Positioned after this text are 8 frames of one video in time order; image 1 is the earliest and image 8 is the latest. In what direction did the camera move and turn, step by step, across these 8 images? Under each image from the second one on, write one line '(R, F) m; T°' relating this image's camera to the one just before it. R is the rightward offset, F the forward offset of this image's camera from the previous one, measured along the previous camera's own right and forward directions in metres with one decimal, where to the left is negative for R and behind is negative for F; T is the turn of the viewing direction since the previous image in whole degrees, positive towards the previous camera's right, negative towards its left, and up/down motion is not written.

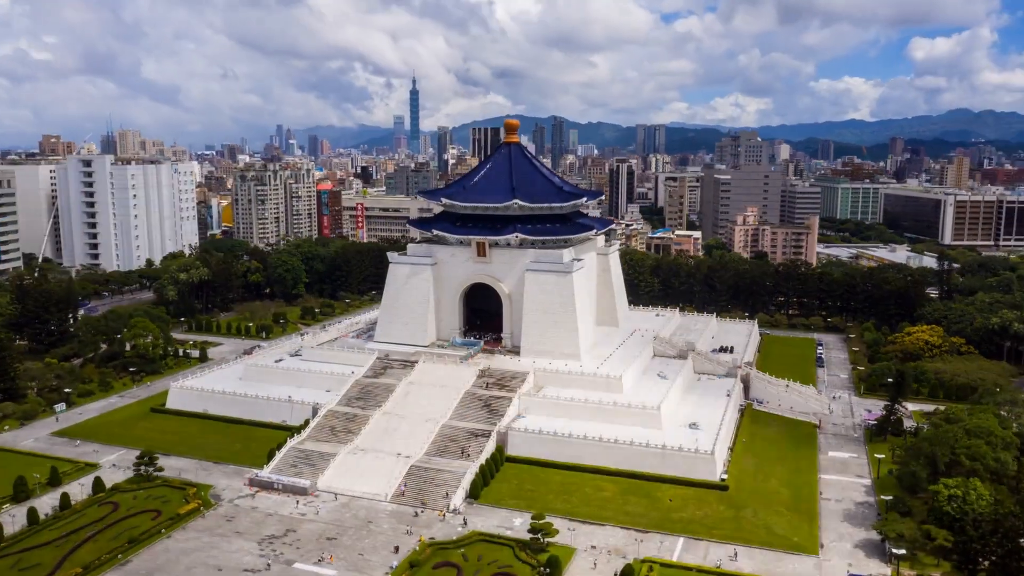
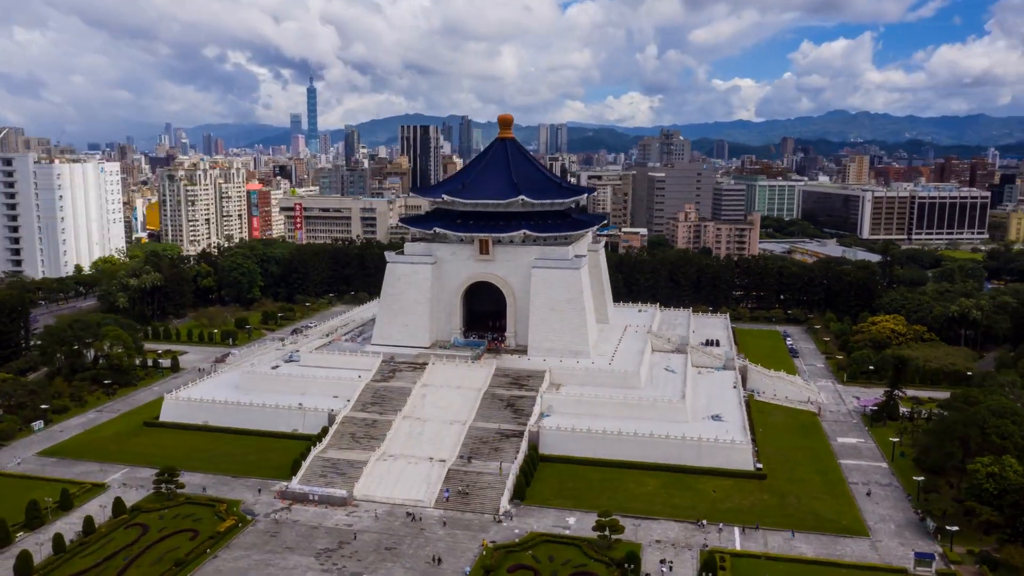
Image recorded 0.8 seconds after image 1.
(-4.5, +0.5) m; +7°
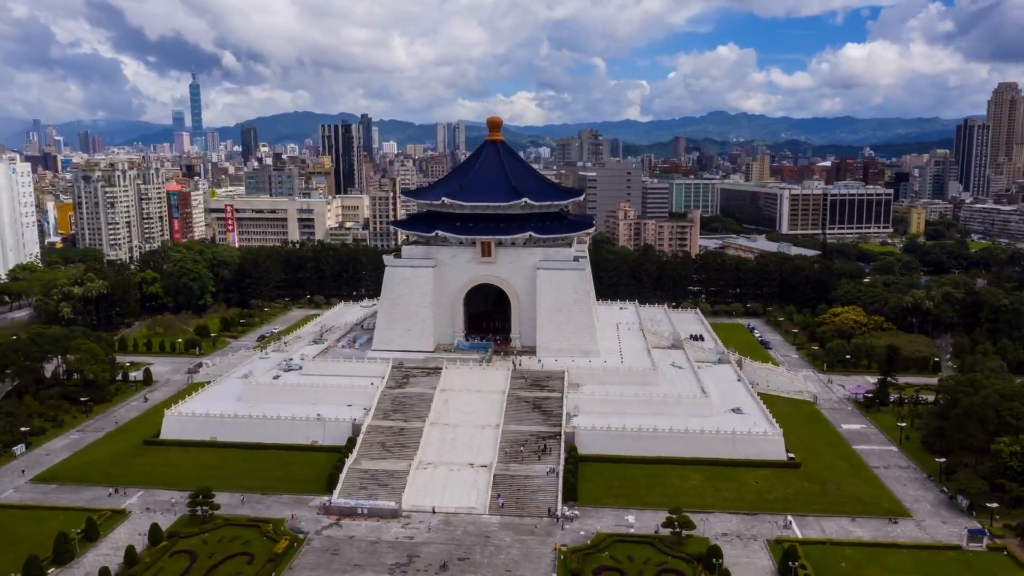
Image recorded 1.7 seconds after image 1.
(-4.8, +0.6) m; +8°
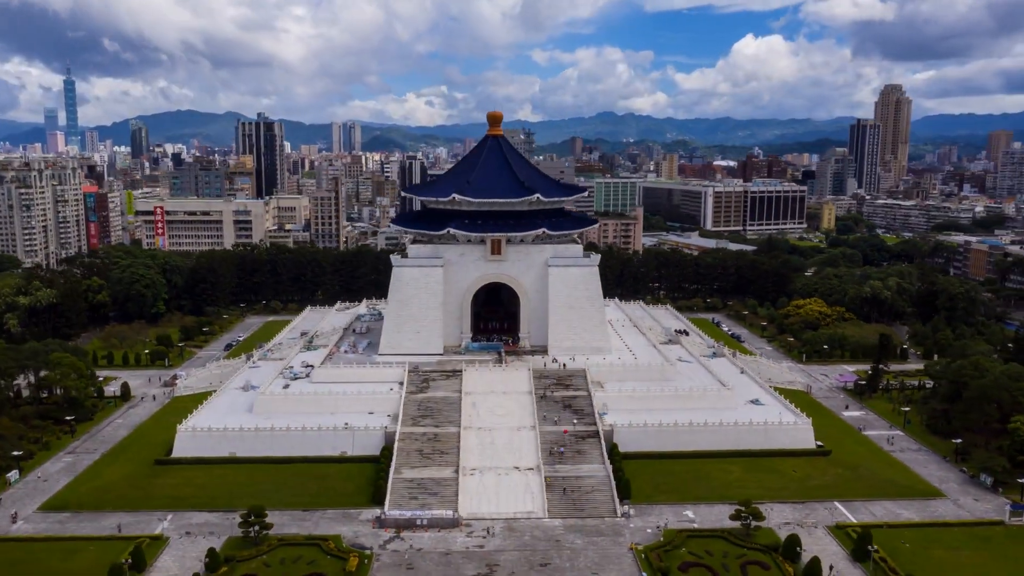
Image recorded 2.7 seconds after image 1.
(-4.8, +0.7) m; +7°
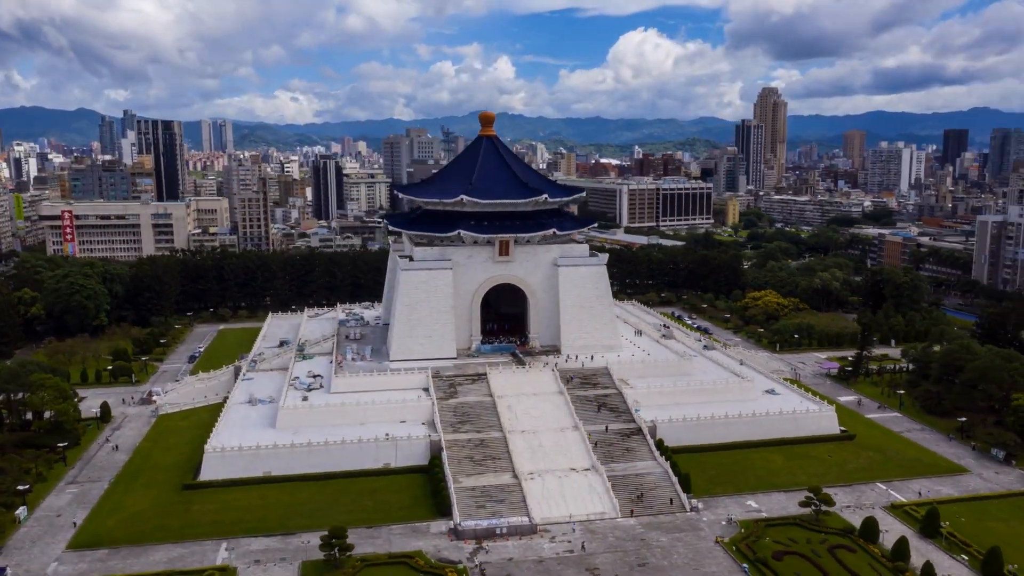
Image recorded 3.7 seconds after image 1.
(-5.6, +0.9) m; +9°
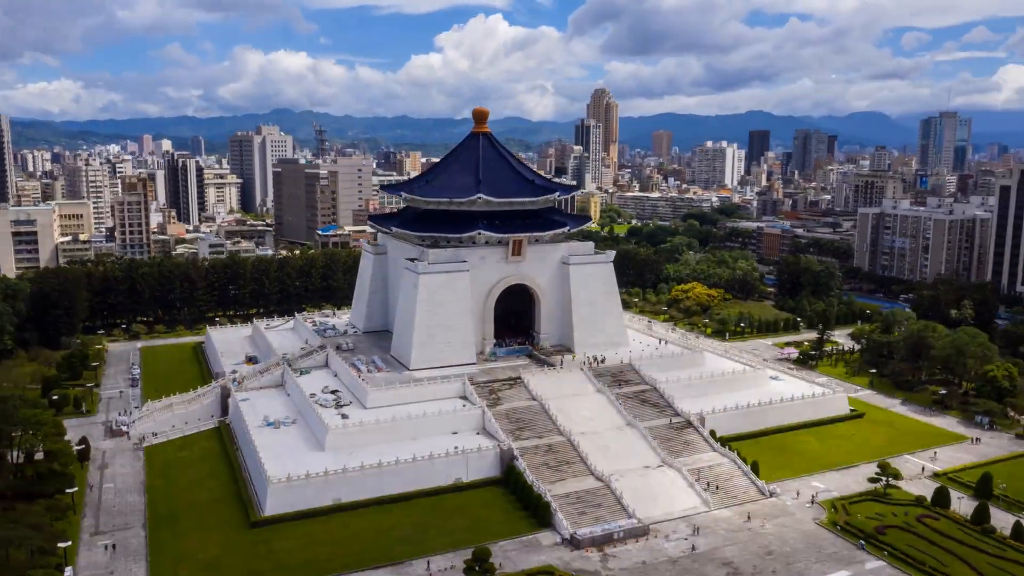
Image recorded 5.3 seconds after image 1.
(-8.0, +1.7) m; +13°
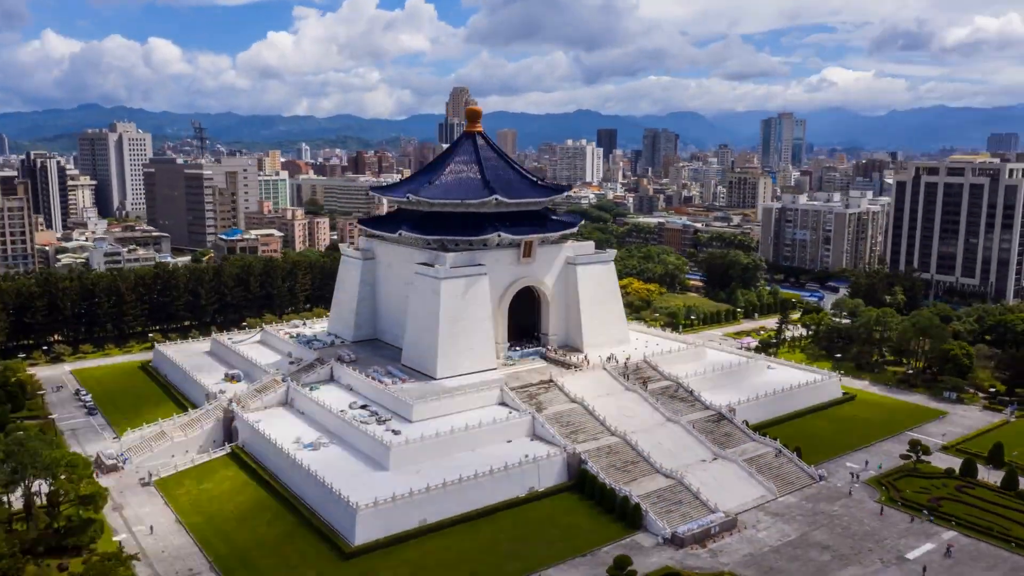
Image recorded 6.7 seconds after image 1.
(-6.9, +1.3) m; +11°
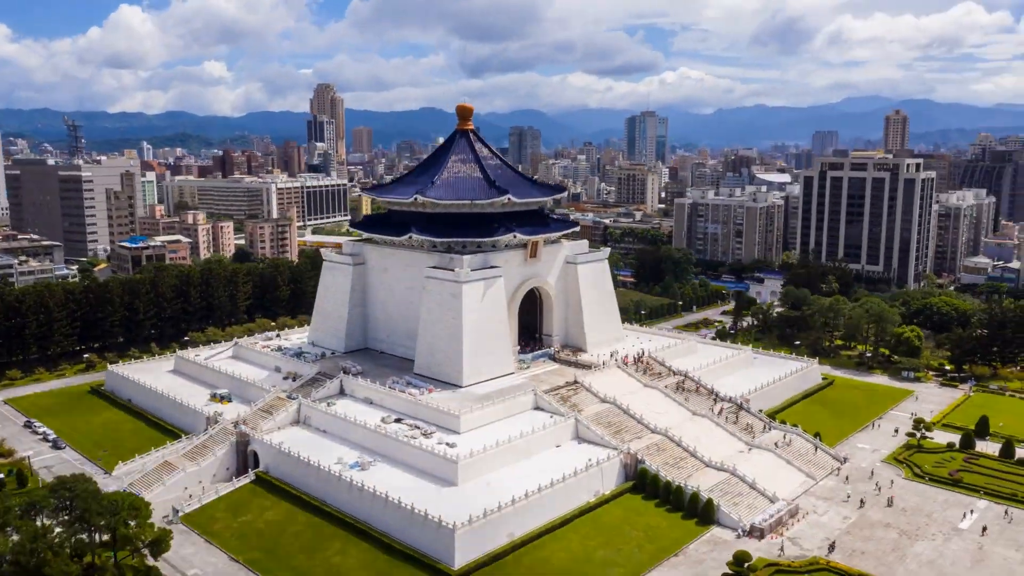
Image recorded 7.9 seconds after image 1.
(-6.1, +1.1) m; +11°
